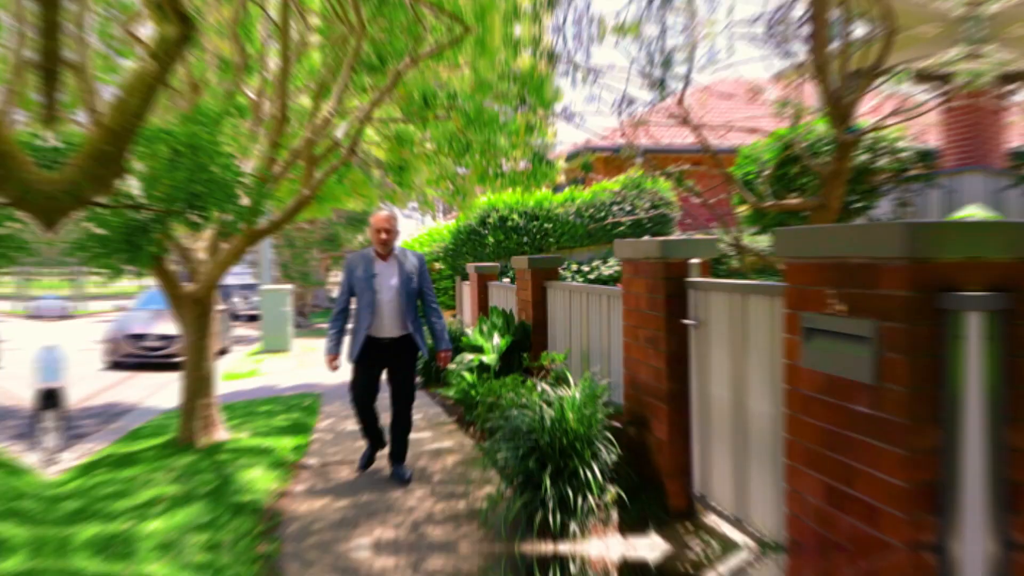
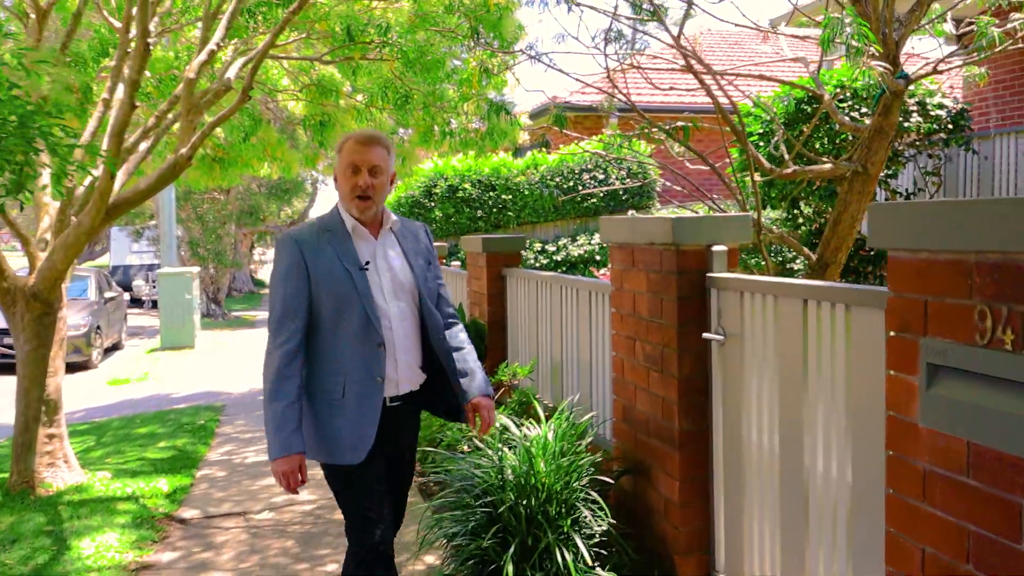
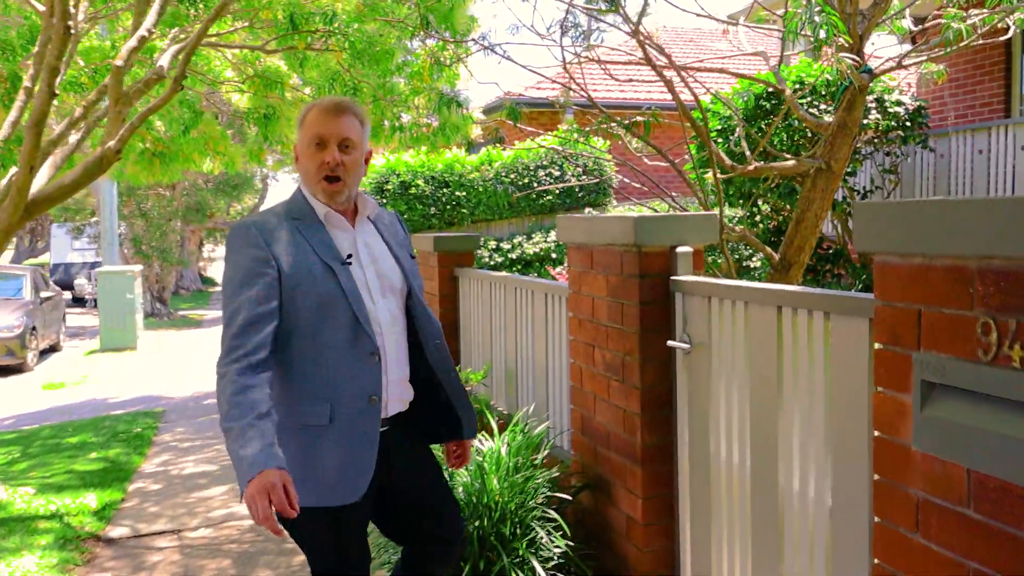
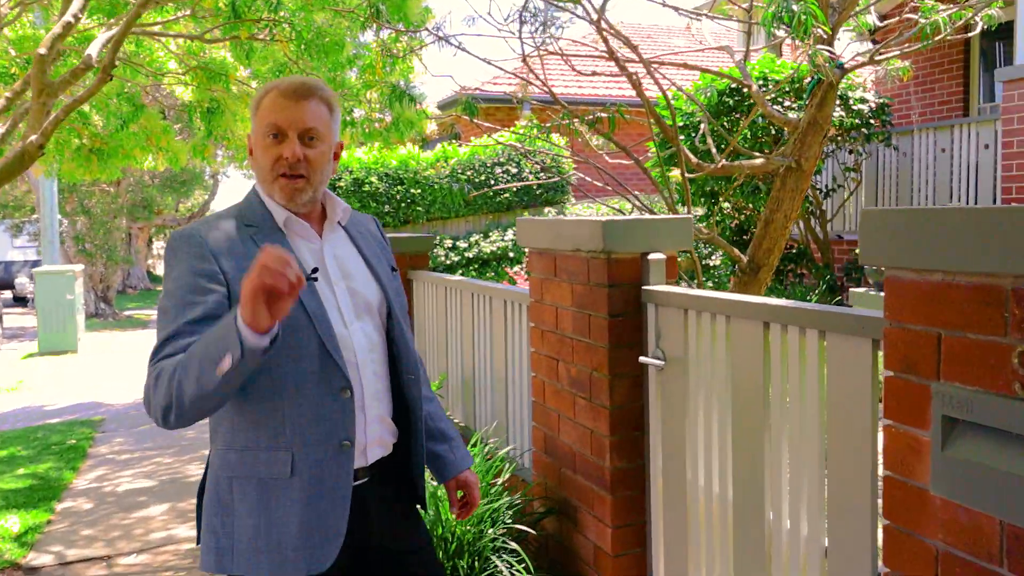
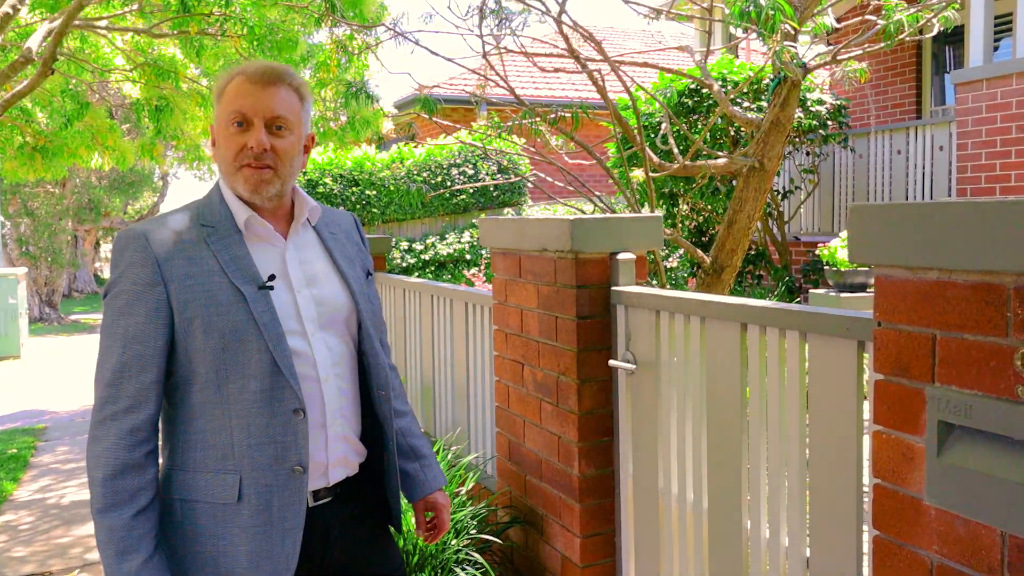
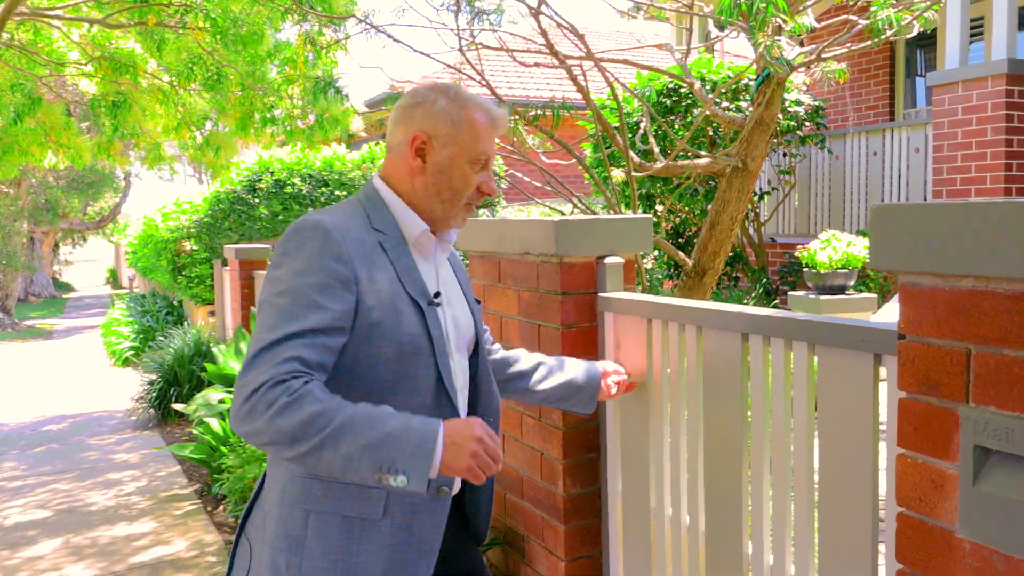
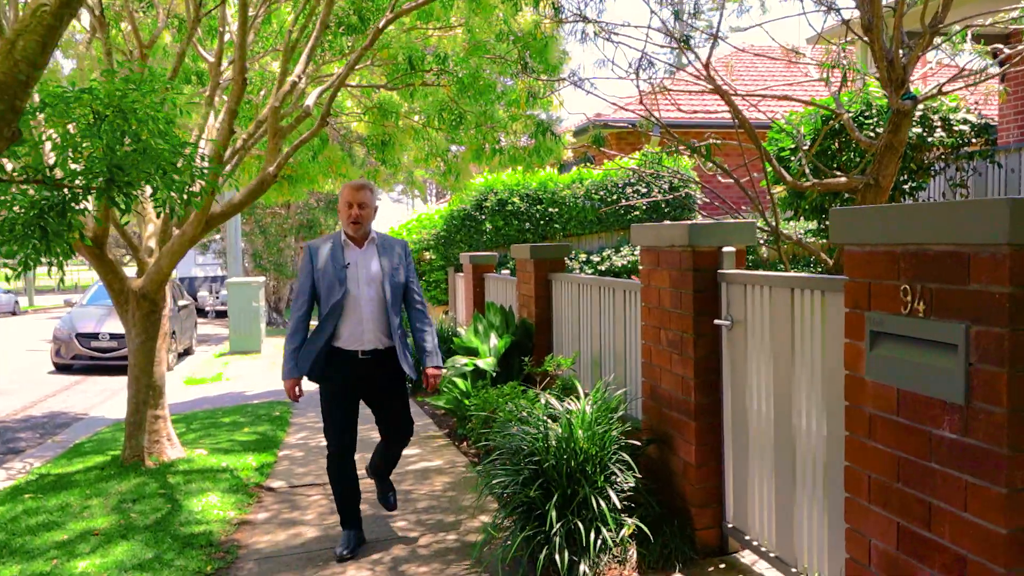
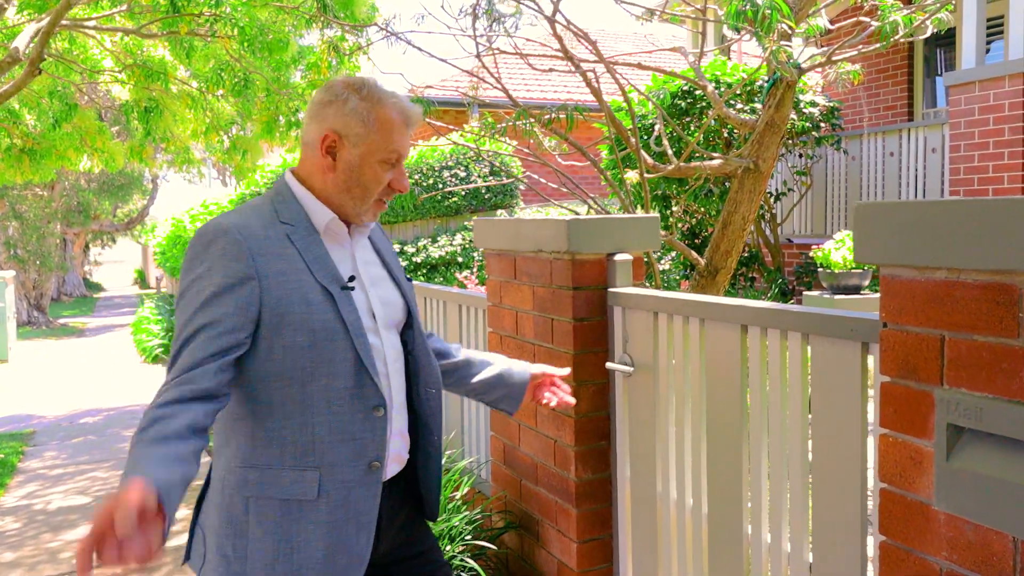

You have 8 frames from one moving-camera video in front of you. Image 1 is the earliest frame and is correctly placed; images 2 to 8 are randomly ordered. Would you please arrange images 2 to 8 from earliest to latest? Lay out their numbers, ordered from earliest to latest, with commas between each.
7, 2, 3, 4, 5, 8, 6
